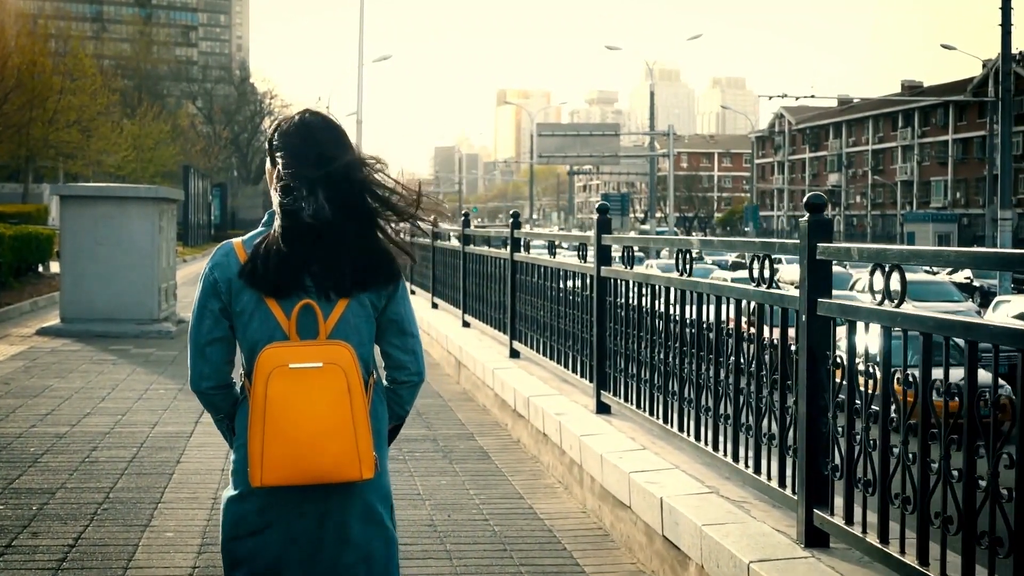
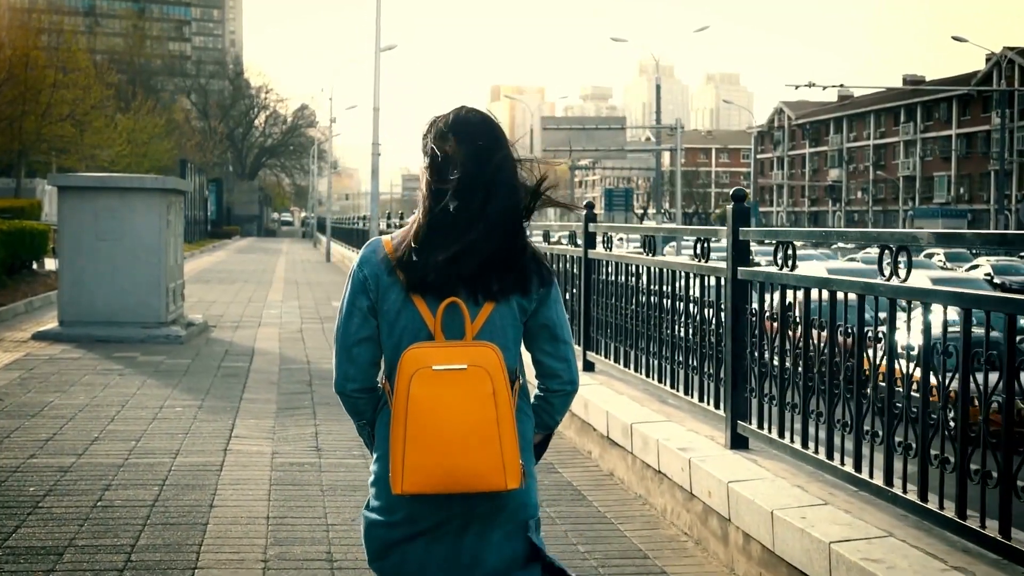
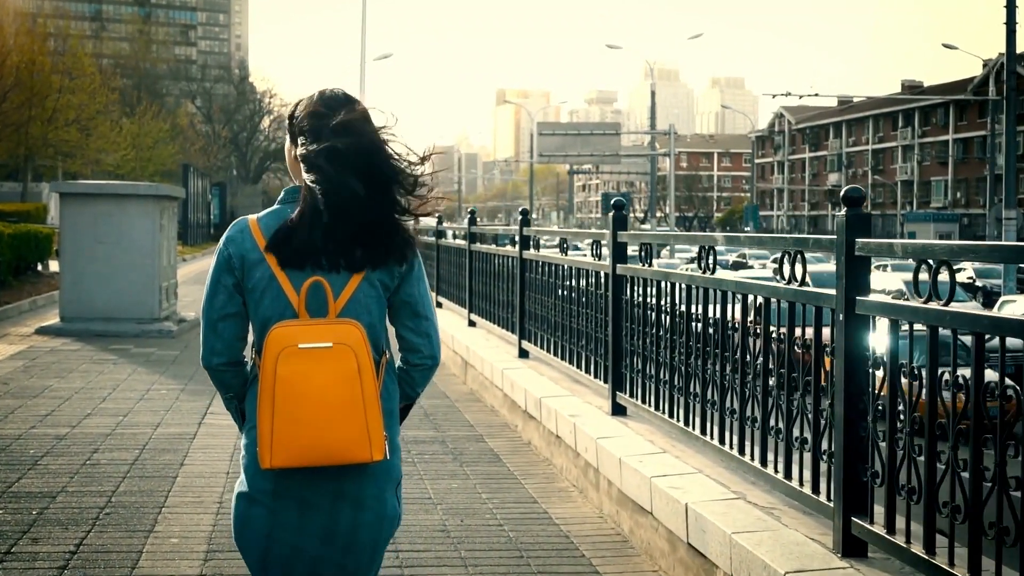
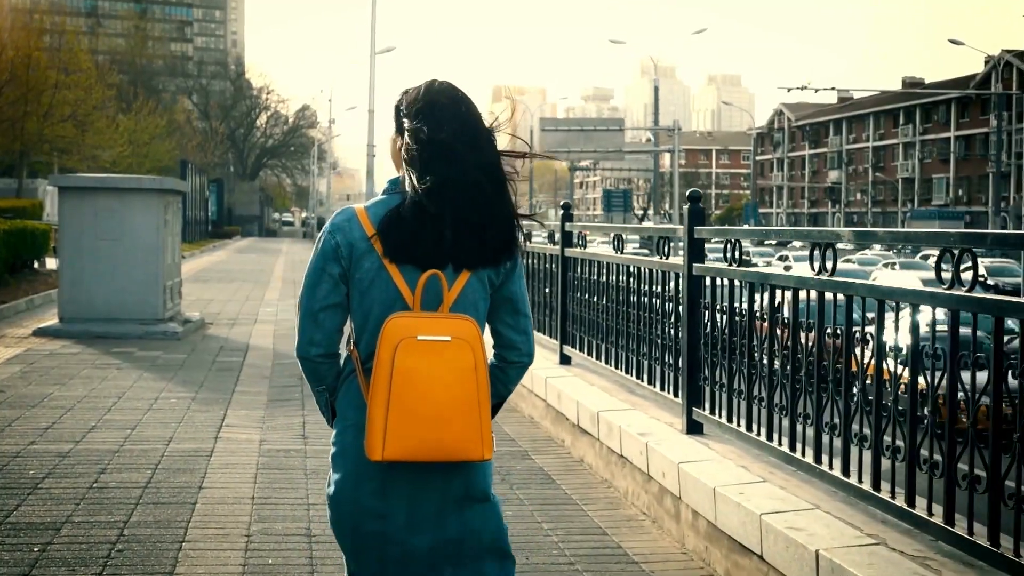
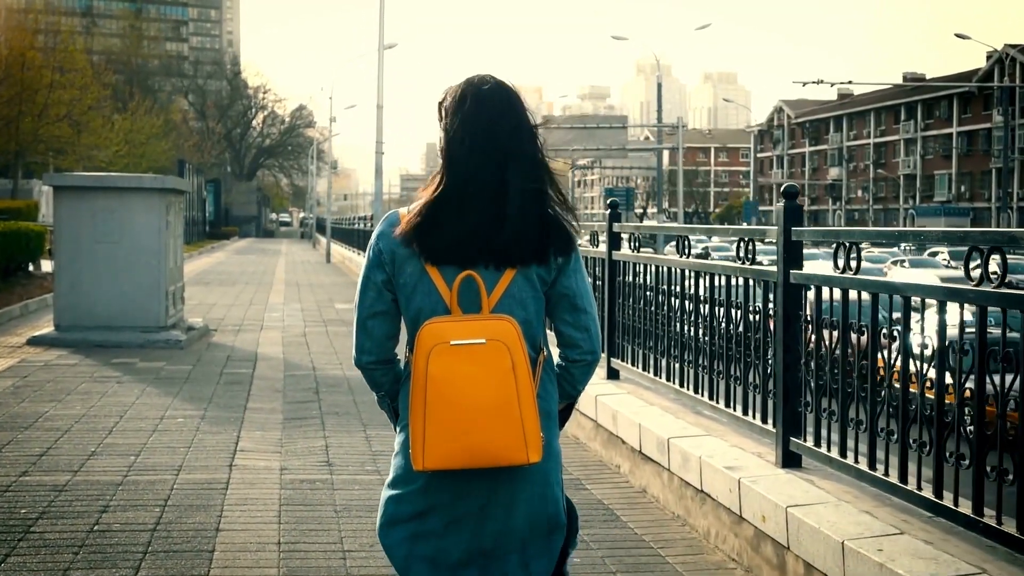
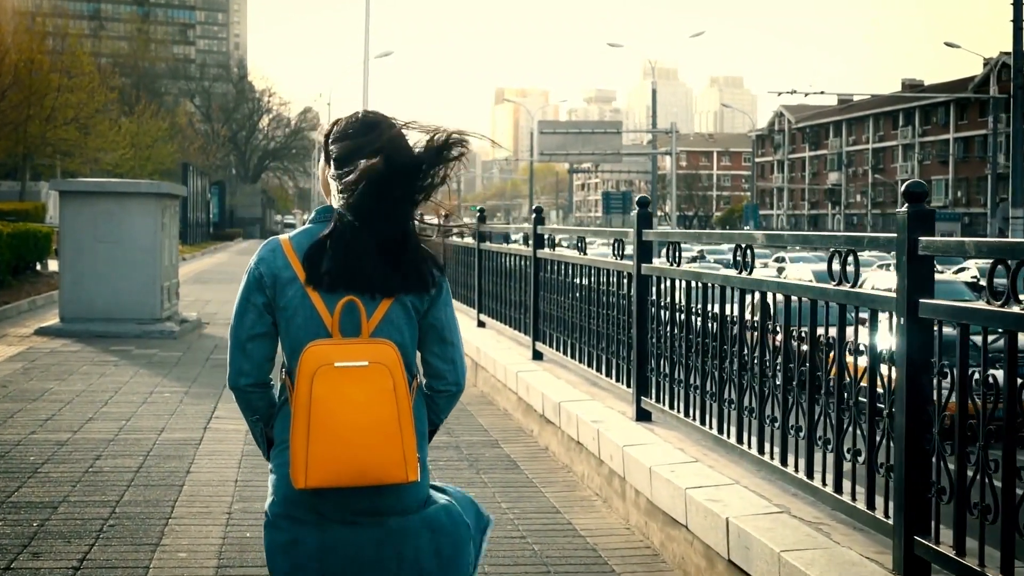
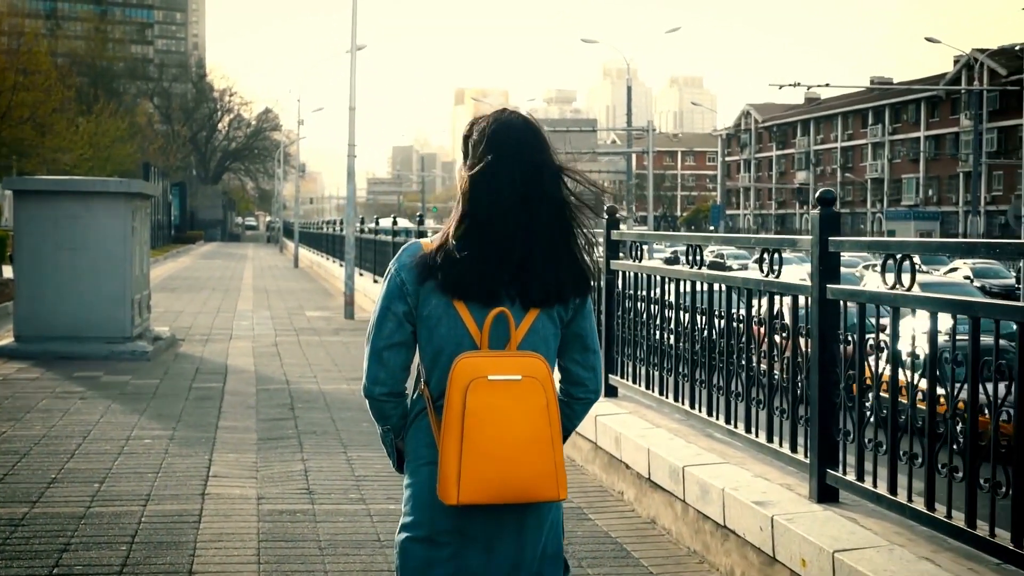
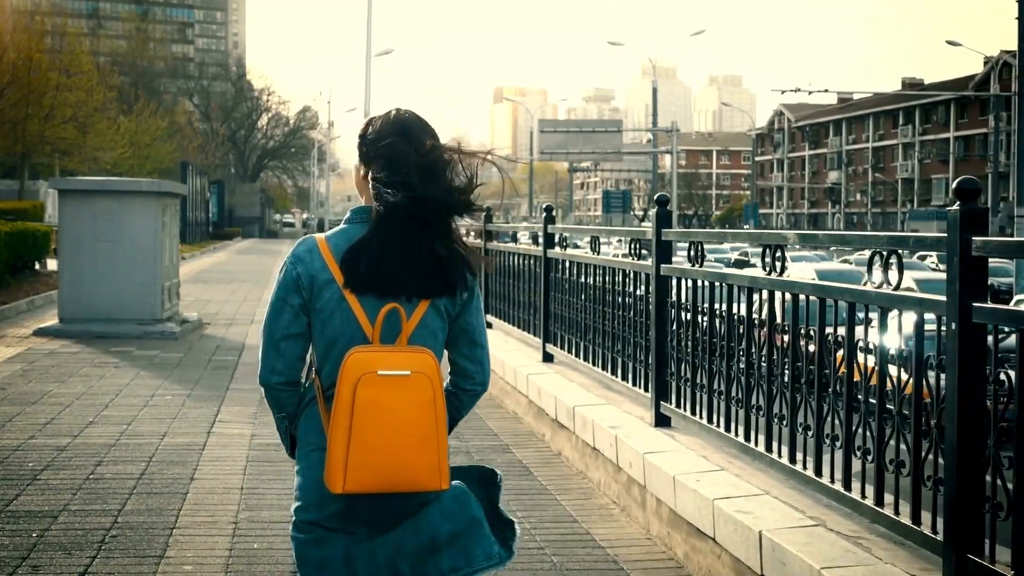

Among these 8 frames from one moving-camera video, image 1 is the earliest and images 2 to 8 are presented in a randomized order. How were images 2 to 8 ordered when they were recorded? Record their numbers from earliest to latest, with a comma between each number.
3, 6, 8, 4, 2, 5, 7
